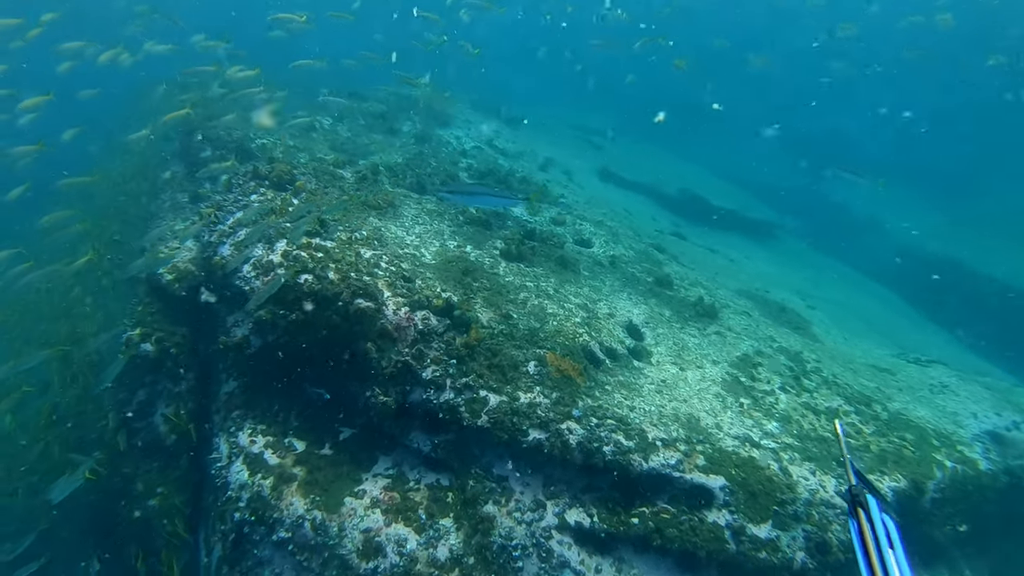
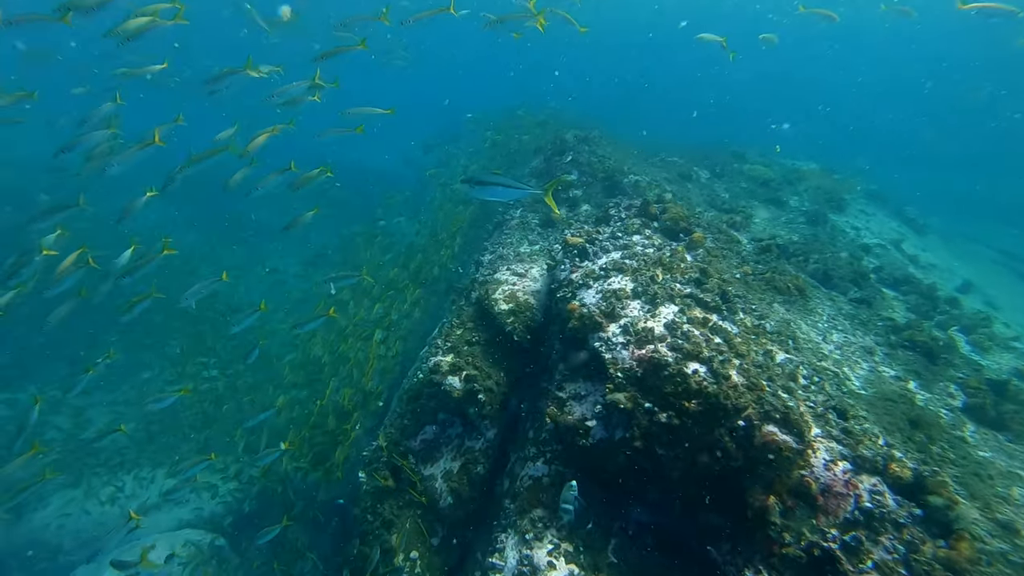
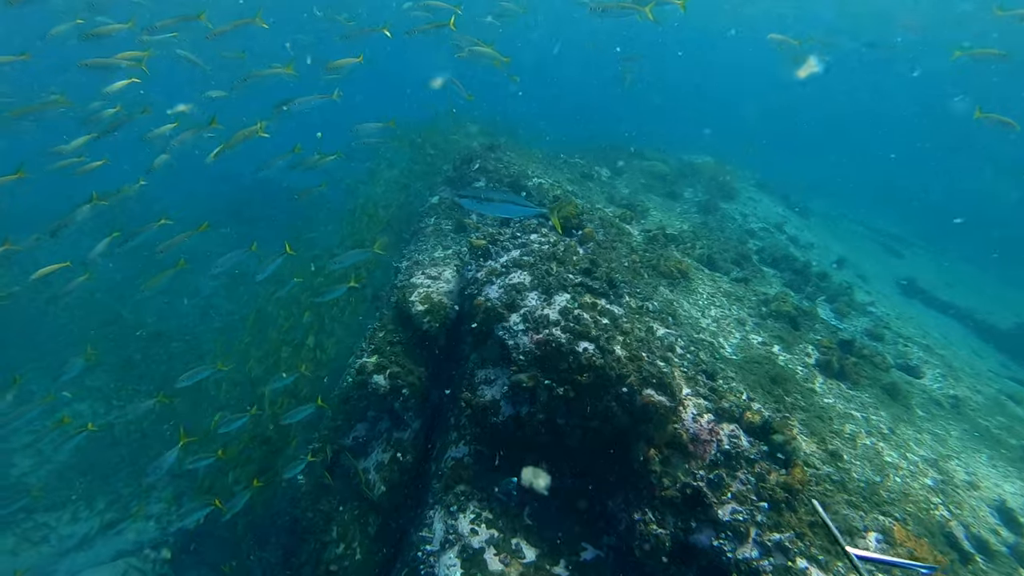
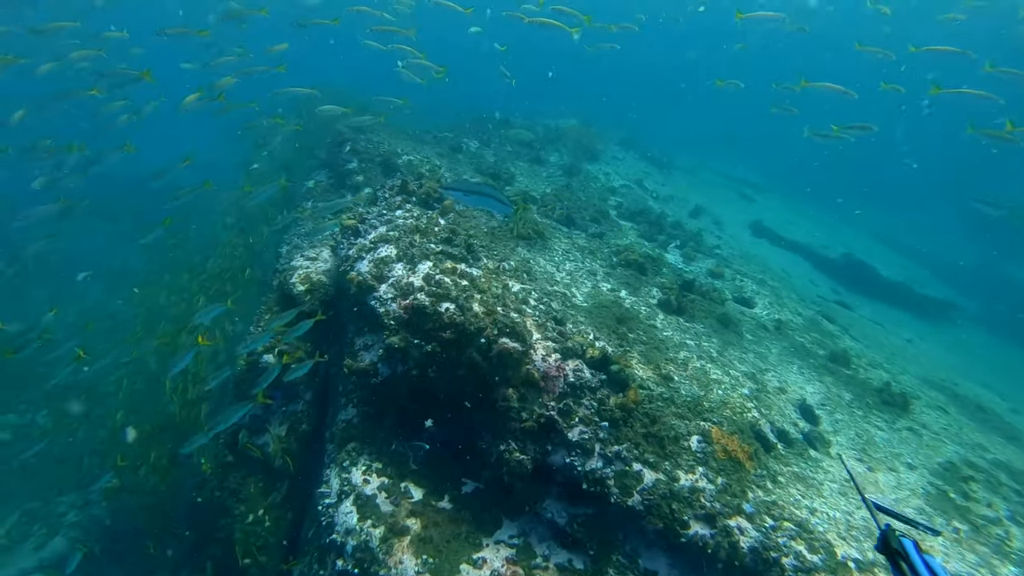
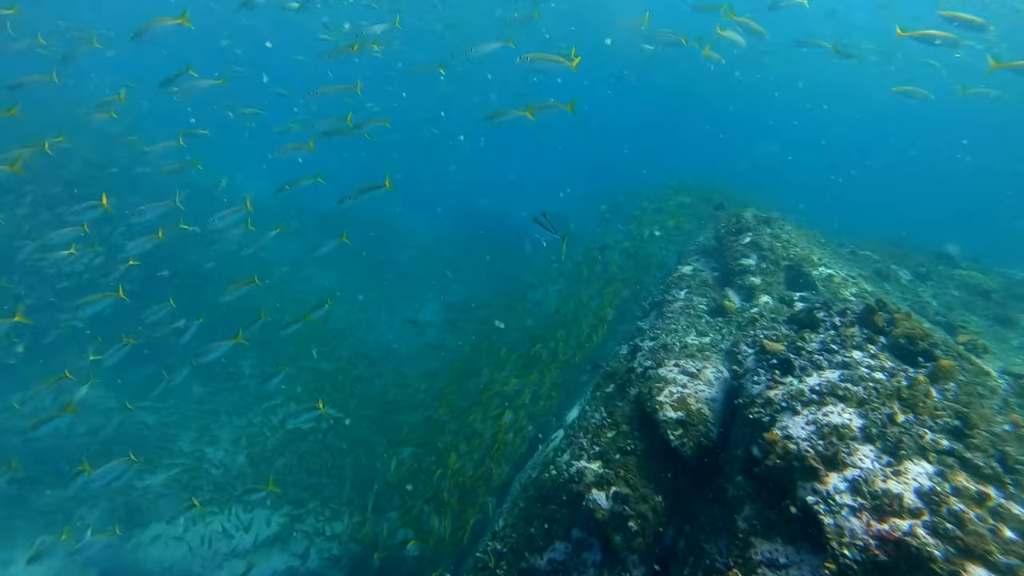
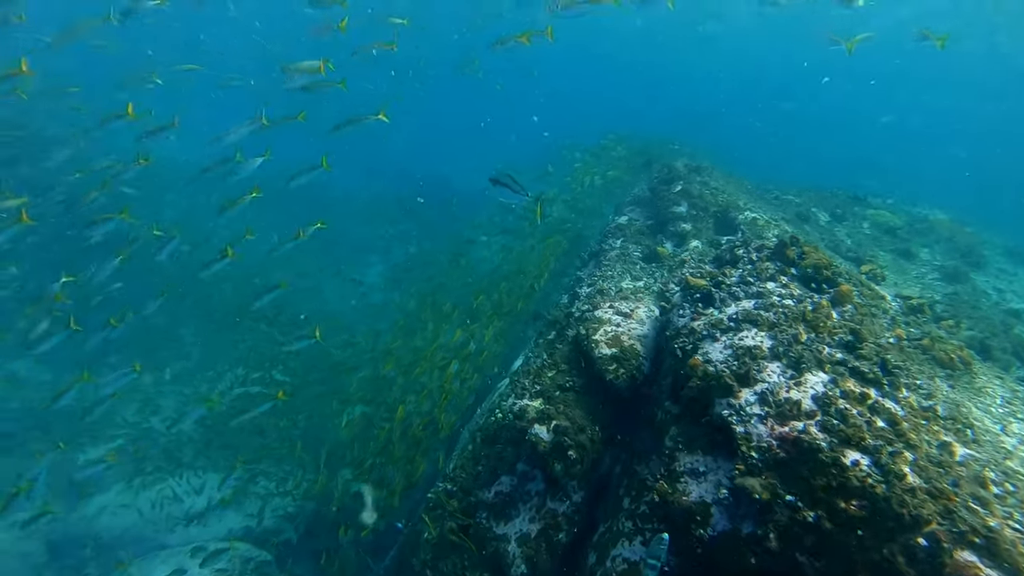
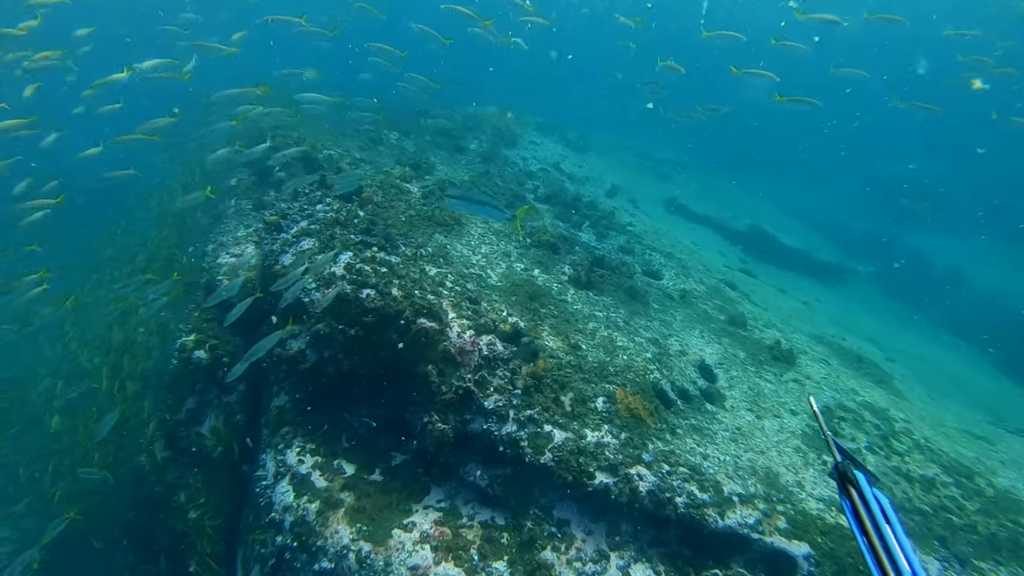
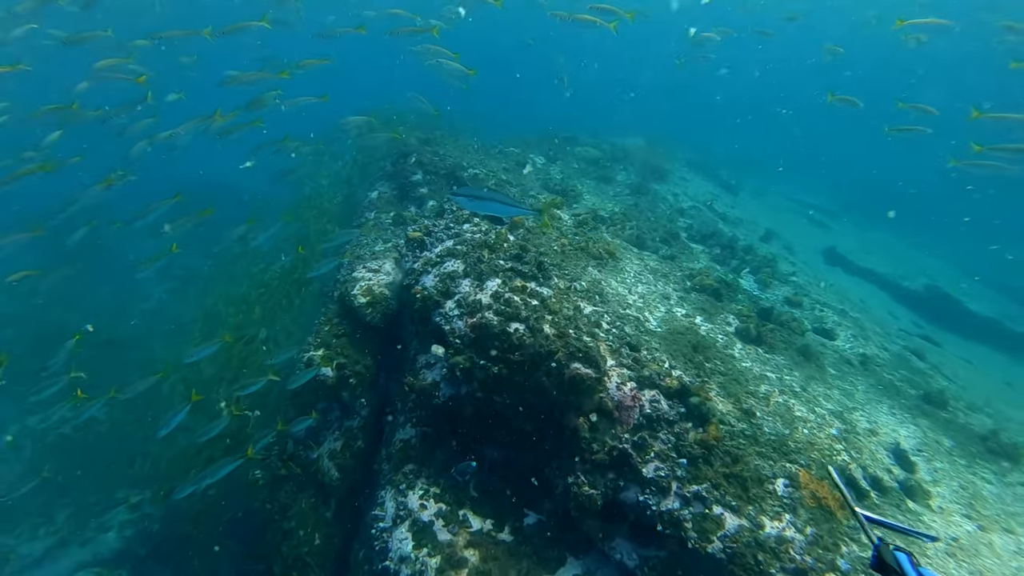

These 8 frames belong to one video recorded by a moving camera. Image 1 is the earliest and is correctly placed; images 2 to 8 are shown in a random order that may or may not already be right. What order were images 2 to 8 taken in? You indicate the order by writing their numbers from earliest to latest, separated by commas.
7, 4, 8, 3, 2, 6, 5
